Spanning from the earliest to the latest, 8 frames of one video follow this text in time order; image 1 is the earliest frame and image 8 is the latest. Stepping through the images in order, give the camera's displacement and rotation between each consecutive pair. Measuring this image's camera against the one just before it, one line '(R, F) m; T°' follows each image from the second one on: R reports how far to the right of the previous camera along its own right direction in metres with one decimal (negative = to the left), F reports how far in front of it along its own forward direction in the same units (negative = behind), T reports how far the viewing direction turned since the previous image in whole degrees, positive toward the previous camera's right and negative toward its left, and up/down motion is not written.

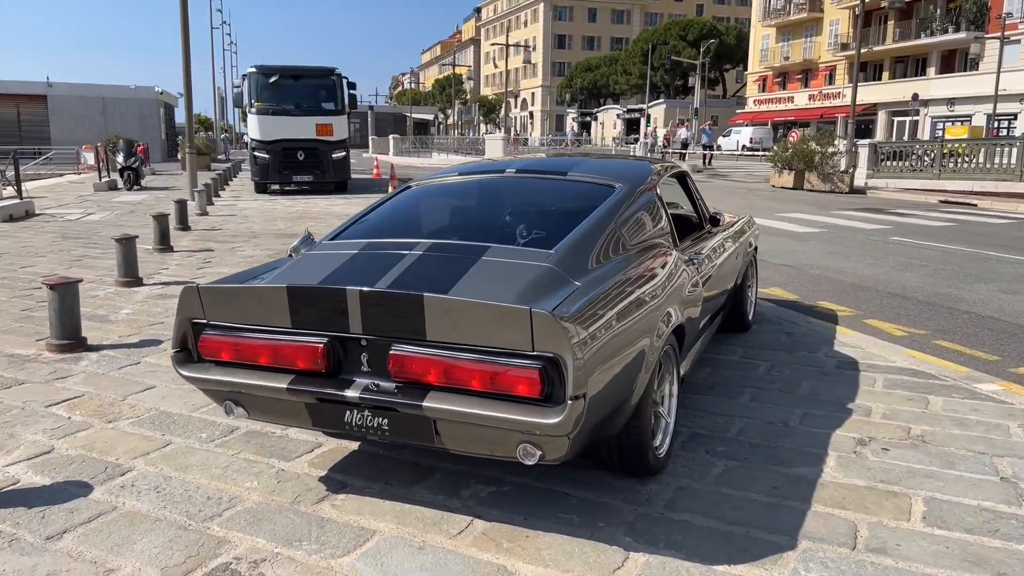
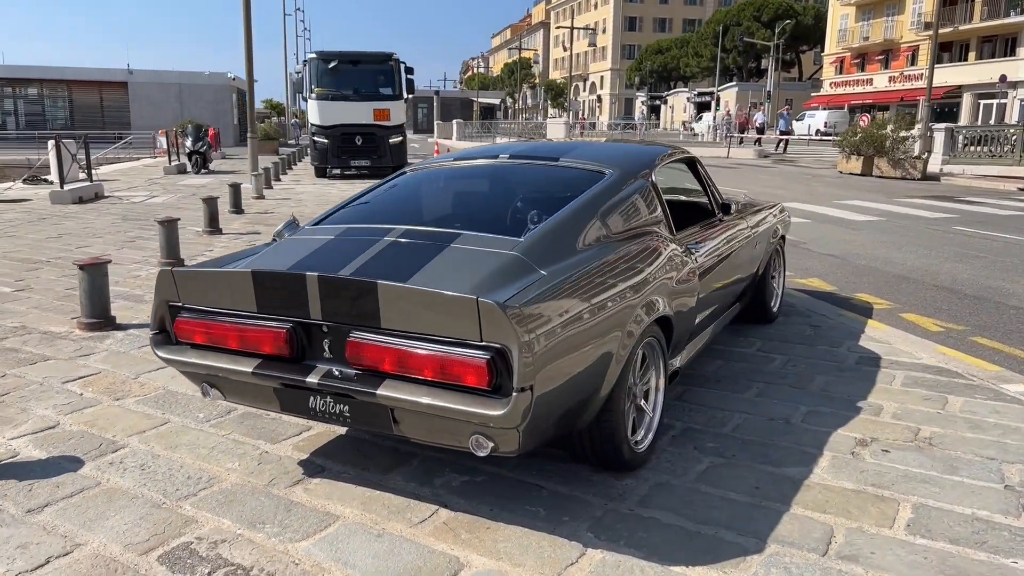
(+0.4, +0.1) m; -5°
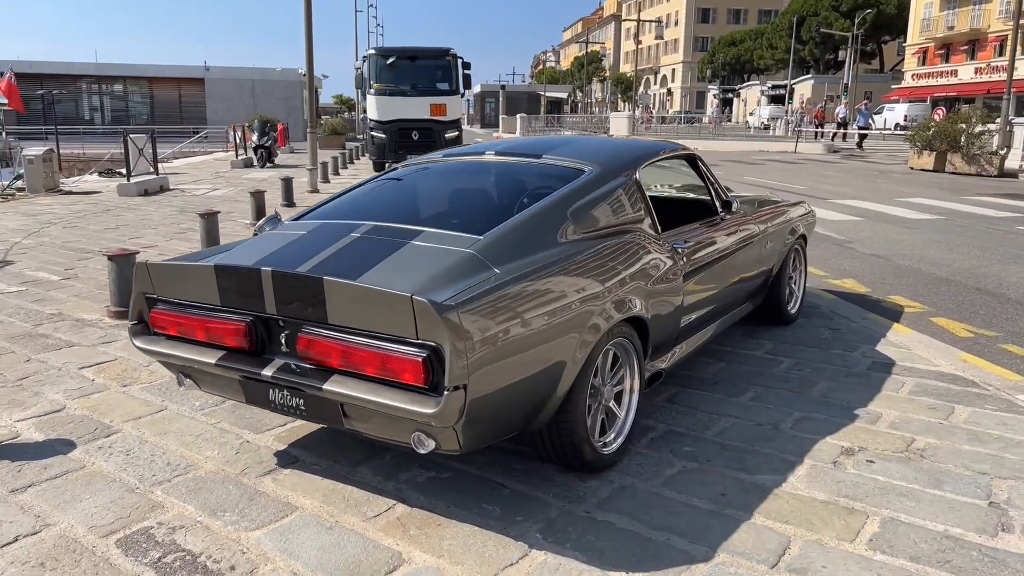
(+0.4, 0.0) m; -5°
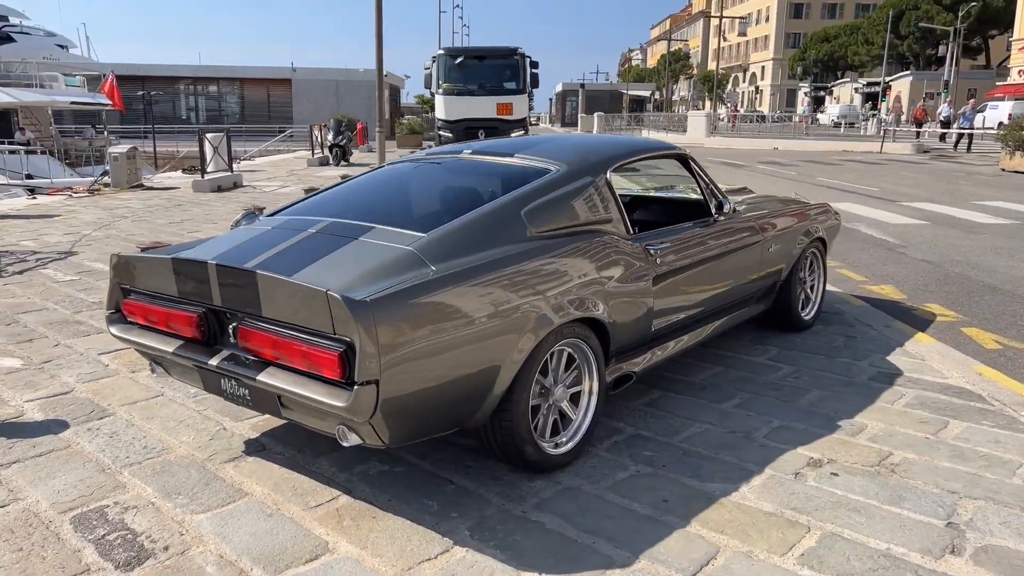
(+0.5, 0.0) m; -6°
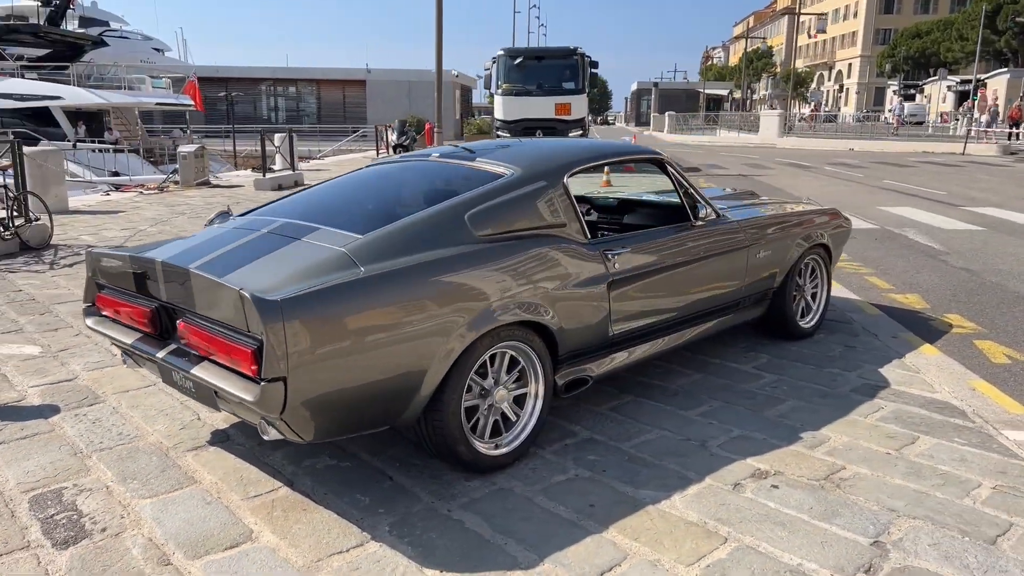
(+0.6, 0.0) m; -5°
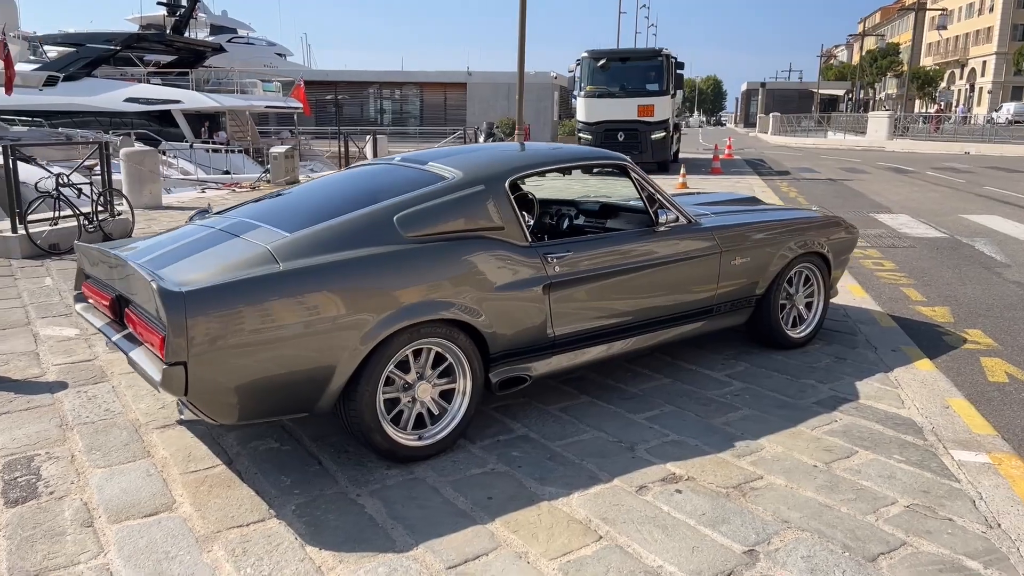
(+0.8, -0.1) m; -7°
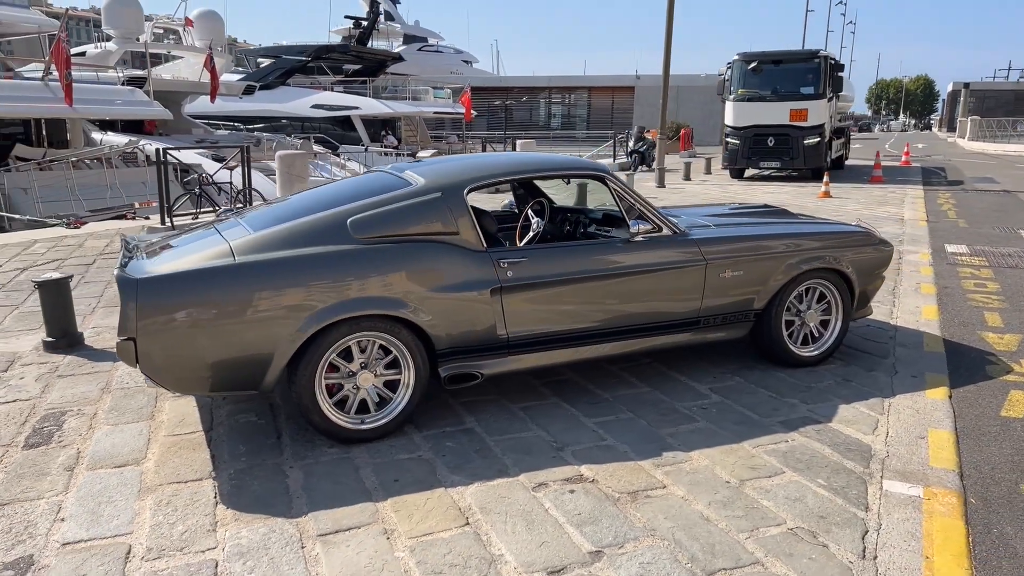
(+1.1, -0.1) m; -12°
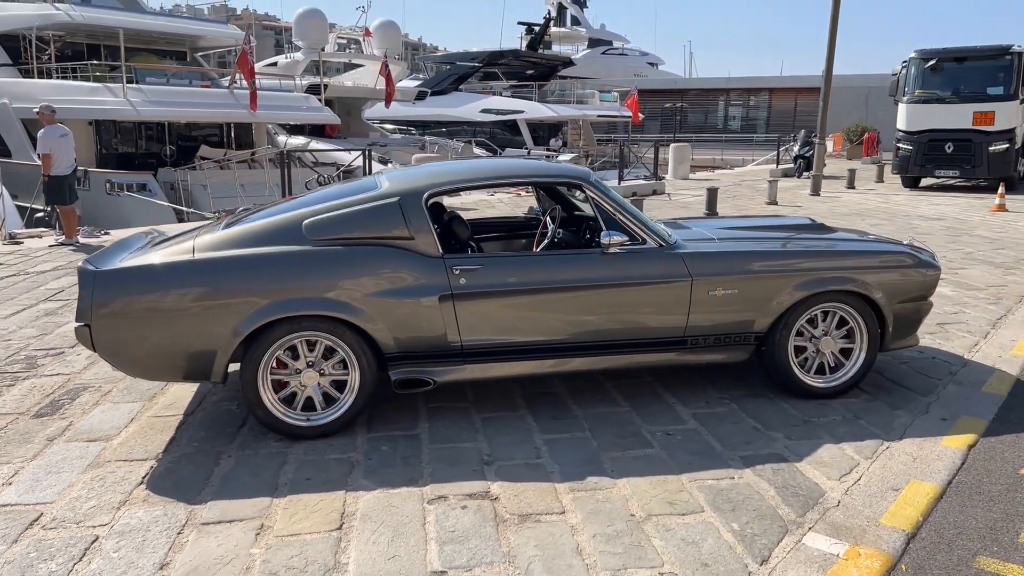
(+1.1, +0.2) m; -13°
